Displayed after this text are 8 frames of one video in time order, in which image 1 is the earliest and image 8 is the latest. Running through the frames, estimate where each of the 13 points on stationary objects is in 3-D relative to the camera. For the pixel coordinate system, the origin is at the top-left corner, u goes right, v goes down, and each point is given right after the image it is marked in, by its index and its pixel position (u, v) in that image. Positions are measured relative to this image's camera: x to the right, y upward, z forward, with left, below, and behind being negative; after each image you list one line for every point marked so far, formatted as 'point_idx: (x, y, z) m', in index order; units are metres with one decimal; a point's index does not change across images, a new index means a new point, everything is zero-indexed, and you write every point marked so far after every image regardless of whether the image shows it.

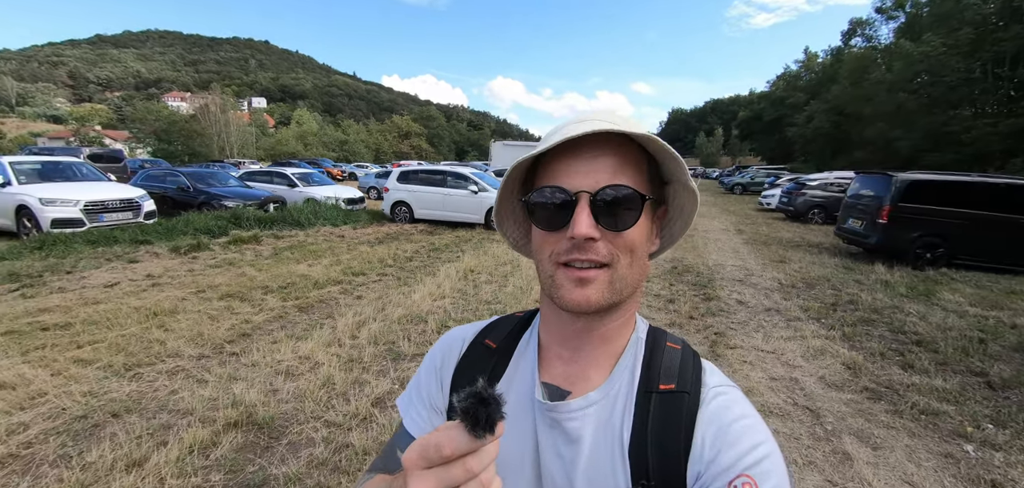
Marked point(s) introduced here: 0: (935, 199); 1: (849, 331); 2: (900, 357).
0: (+7.6, +0.8, +7.2) m
1: (+3.5, -0.9, +4.2) m
2: (+3.5, -1.0, +3.7) m
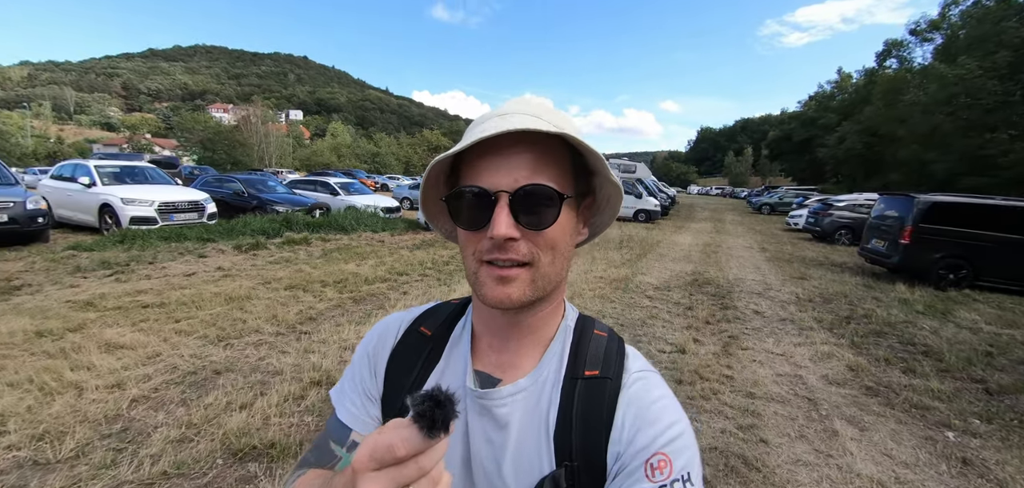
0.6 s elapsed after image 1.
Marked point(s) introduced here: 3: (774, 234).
0: (+8.1, +0.4, +7.3) m
1: (+3.8, -1.1, +4.4) m
2: (+3.8, -1.2, +3.9) m
3: (+10.5, +0.4, +16.1) m
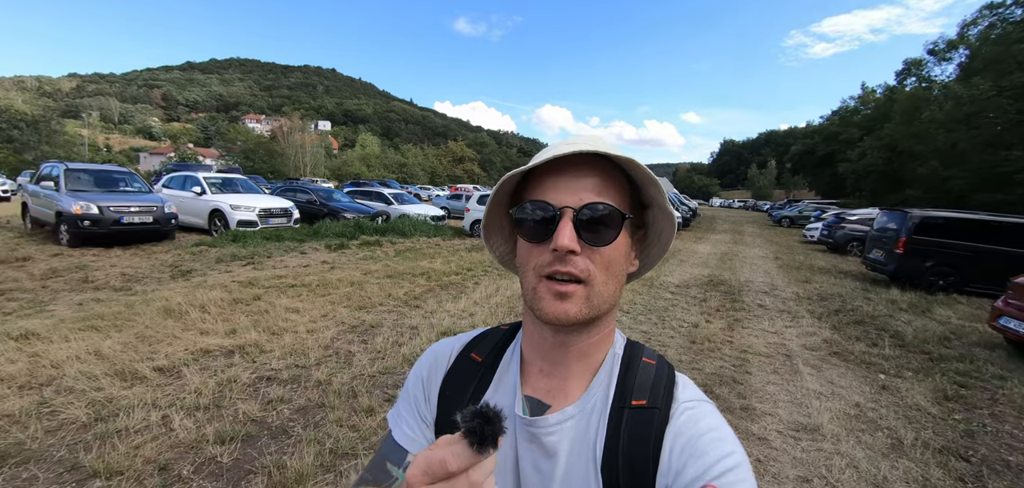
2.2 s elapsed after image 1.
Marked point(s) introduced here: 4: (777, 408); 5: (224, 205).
0: (+9.0, +0.2, +8.3) m
1: (+4.5, -1.2, +5.6) m
2: (+4.5, -1.2, +5.1) m
3: (+11.8, -0.1, +17.0) m
4: (+2.1, -1.3, +3.2) m
5: (-6.8, +0.9, +9.5) m
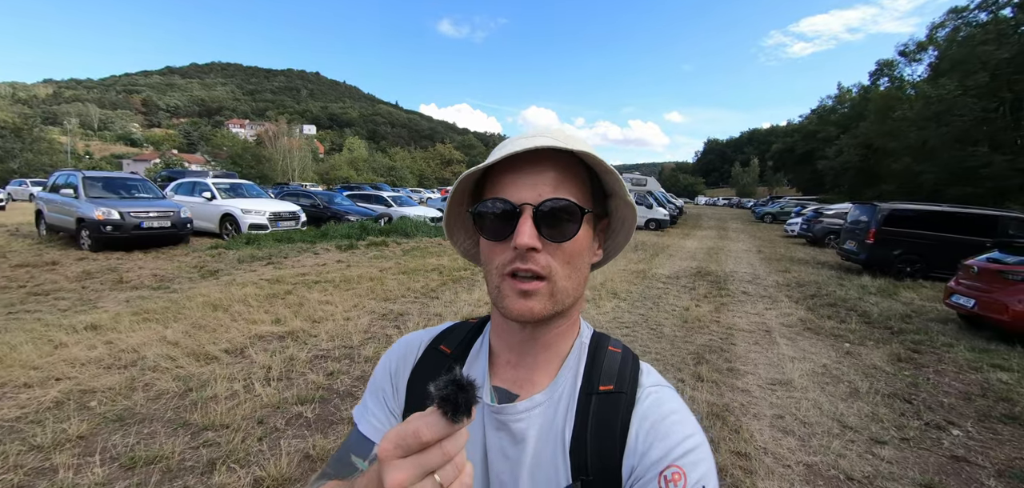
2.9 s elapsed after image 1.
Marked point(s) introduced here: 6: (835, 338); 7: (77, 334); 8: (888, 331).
0: (+9.0, +0.4, +9.0) m
1: (+4.7, -1.0, +6.2) m
2: (+4.7, -1.1, +5.7) m
3: (+11.6, +0.2, +17.9) m
4: (+2.3, -1.2, +3.8) m
5: (-6.8, +0.8, +9.9) m
6: (+3.9, -1.1, +4.9) m
7: (-4.5, -0.9, +4.3) m
8: (+4.9, -1.1, +5.2) m
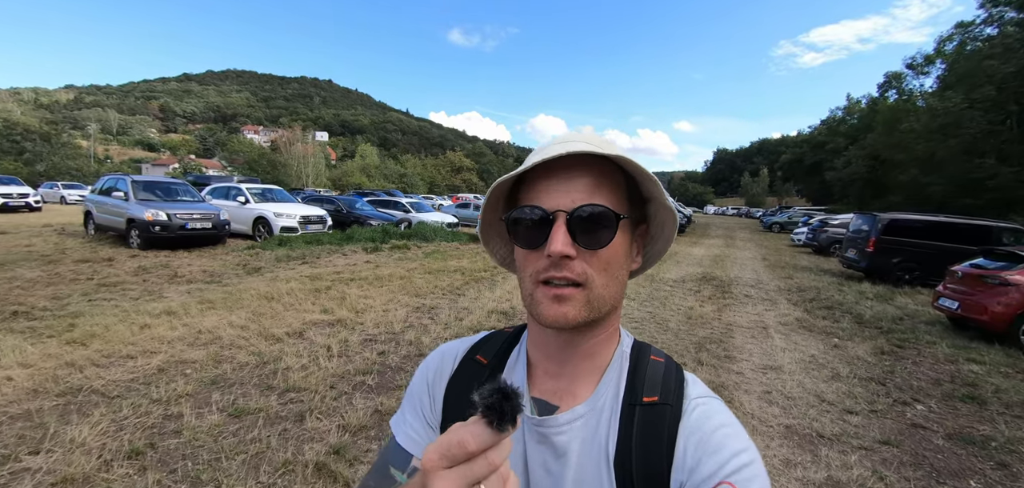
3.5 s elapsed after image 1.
0: (+9.4, +0.2, +9.5) m
1: (+5.0, -1.1, +6.7) m
2: (+4.9, -1.2, +6.2) m
3: (+12.1, -0.2, +18.2) m
4: (+2.6, -1.2, +4.3) m
5: (-6.4, +0.8, +10.6) m
6: (+4.1, -1.2, +5.3) m
7: (-4.3, -0.9, +4.9) m
8: (+5.2, -1.2, +5.6) m
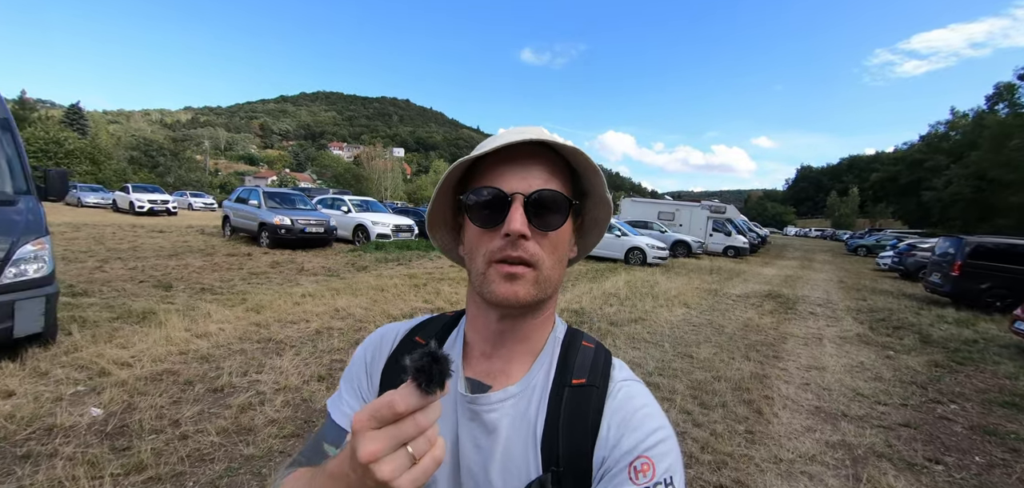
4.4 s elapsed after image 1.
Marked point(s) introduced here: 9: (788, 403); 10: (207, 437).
0: (+10.9, -0.3, +8.9) m
1: (+6.1, -1.4, +6.8) m
2: (+6.0, -1.5, +6.3) m
3: (+14.8, -1.2, +17.2) m
4: (+3.4, -1.4, +4.8) m
5: (-4.5, +0.7, +12.3) m
6: (+5.1, -1.4, +5.6) m
7: (-3.3, -0.8, +6.3) m
8: (+6.1, -1.5, +5.7) m
9: (+2.4, -1.4, +3.5) m
10: (-2.2, -1.4, +3.1) m
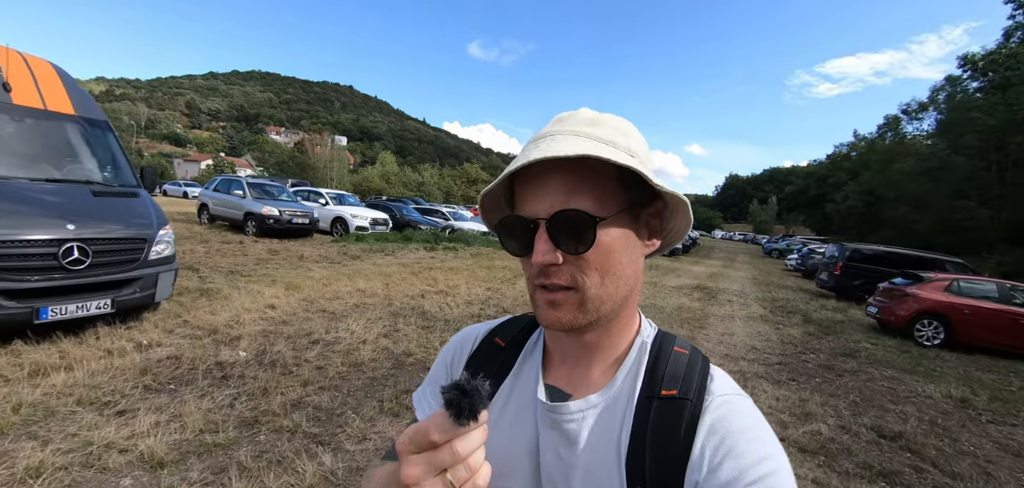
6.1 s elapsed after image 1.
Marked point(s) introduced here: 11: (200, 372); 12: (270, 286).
0: (+10.4, -0.5, +11.8) m
1: (+5.9, -1.5, +9.1) m
2: (+5.9, -1.5, +8.6) m
3: (+13.2, -1.4, +20.5) m
4: (+3.5, -1.4, +6.7) m
5: (-5.3, +1.0, +13.2) m
6: (+5.0, -1.5, +7.7) m
7: (-3.3, -0.7, +7.4) m
8: (+6.1, -1.6, +8.0) m
9: (+2.7, -1.4, +5.4) m
10: (-1.8, -1.3, +4.3) m
11: (-2.9, -1.2, +3.7) m
12: (-4.4, -0.7, +7.3) m
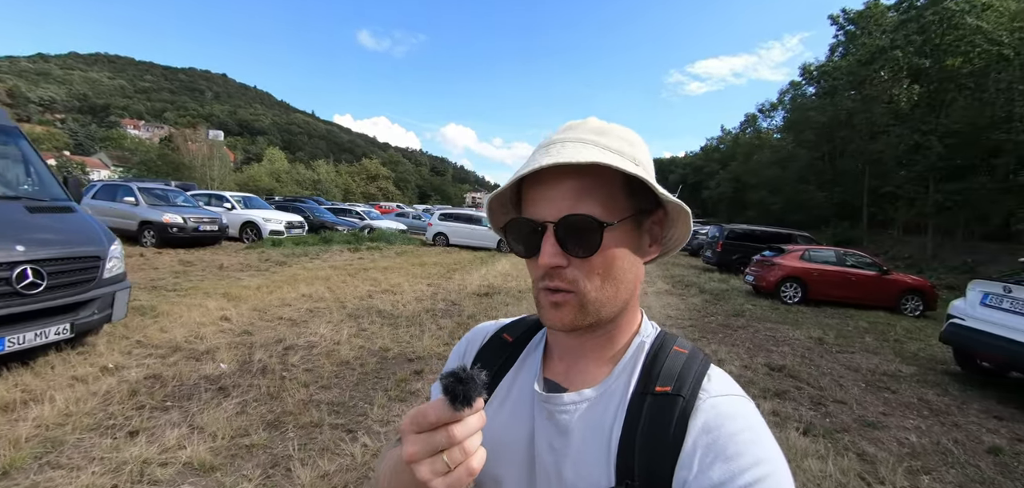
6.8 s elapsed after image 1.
0: (+8.3, +0.2, +14.3) m
1: (+4.6, -1.0, +10.7) m
2: (+4.6, -1.1, +10.2) m
3: (+9.3, -0.4, +23.4) m
4: (+2.7, -1.1, +7.9) m
5: (-7.4, +0.8, +12.4) m
6: (+4.0, -1.1, +9.2) m
7: (-4.1, -0.8, +7.2) m
8: (+4.9, -1.1, +9.7) m
9: (+2.2, -1.2, +6.4) m
10: (-2.0, -1.4, +4.4) m
11: (-2.9, -1.3, +3.6) m
12: (-5.2, -0.9, +6.8) m
